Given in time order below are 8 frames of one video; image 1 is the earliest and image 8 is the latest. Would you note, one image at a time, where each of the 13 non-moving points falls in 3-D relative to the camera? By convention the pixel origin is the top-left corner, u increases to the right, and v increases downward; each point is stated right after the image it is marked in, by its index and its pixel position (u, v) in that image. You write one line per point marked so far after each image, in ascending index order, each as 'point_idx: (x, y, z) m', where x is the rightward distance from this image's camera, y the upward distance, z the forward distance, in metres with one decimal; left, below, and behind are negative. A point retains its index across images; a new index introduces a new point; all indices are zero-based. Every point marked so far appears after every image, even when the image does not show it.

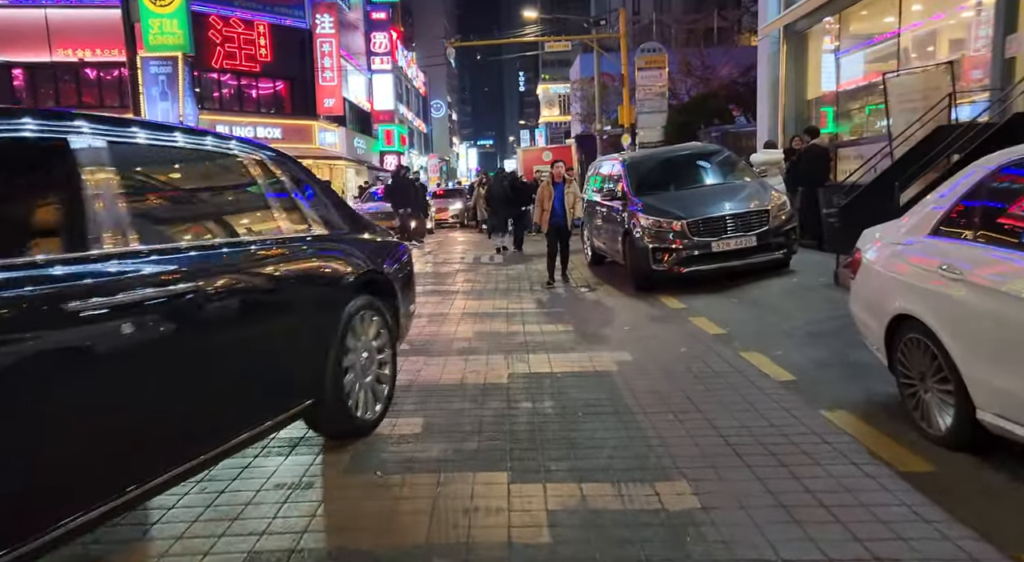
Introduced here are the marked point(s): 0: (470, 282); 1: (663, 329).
0: (-0.6, 0.0, +12.3) m
1: (+1.5, -0.5, +7.5) m
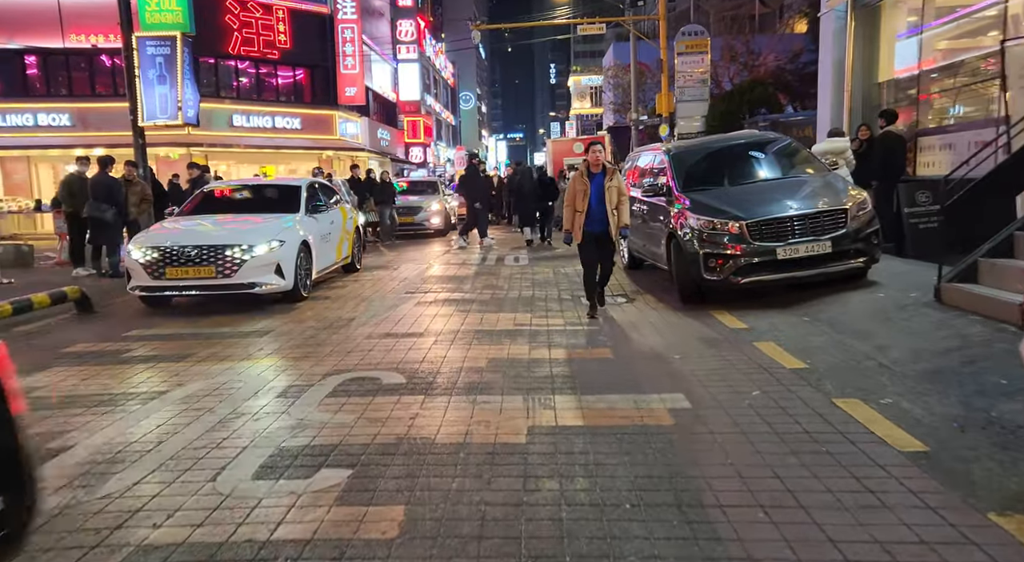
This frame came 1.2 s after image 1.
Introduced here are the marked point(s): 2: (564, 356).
0: (-0.3, -0.1, +10.9) m
1: (+1.7, -0.6, +6.0) m
2: (+0.4, -0.6, +6.4) m
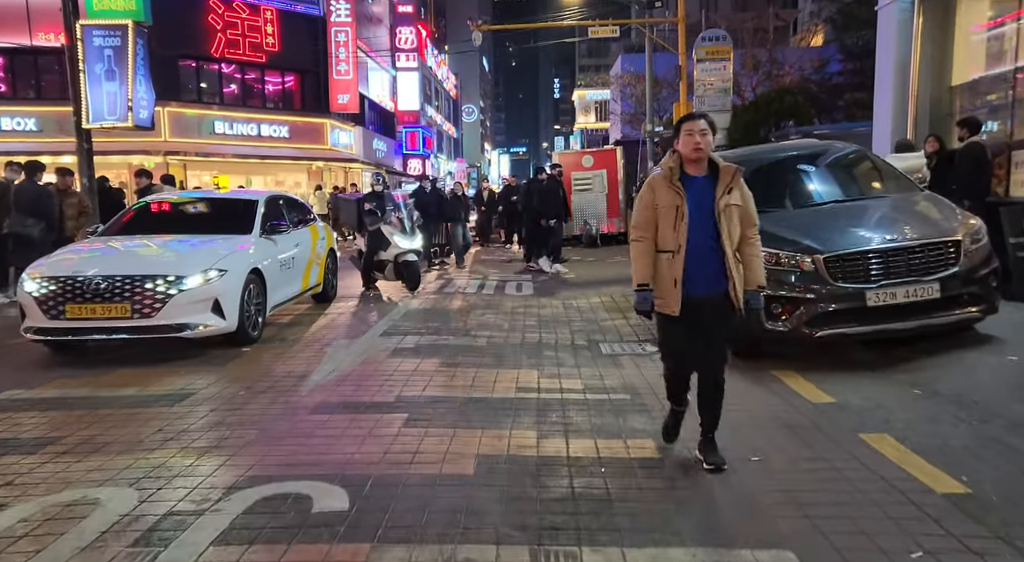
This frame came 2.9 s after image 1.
0: (-0.3, -0.5, +8.9) m
1: (+1.7, -1.0, +4.1) m
2: (+0.4, -1.0, +4.4) m
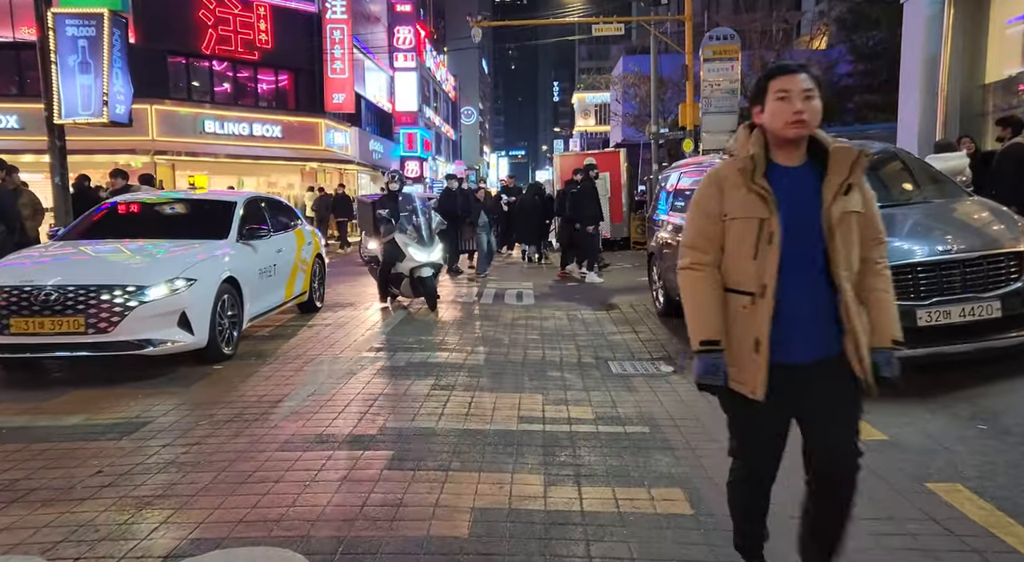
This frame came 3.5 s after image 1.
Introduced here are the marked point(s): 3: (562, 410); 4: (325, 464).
0: (-0.3, -0.6, +8.2) m
1: (+1.7, -1.1, +3.3) m
2: (+0.5, -1.1, +3.7) m
3: (+0.3, -0.9, +5.5) m
4: (-1.0, -1.0, +4.3) m
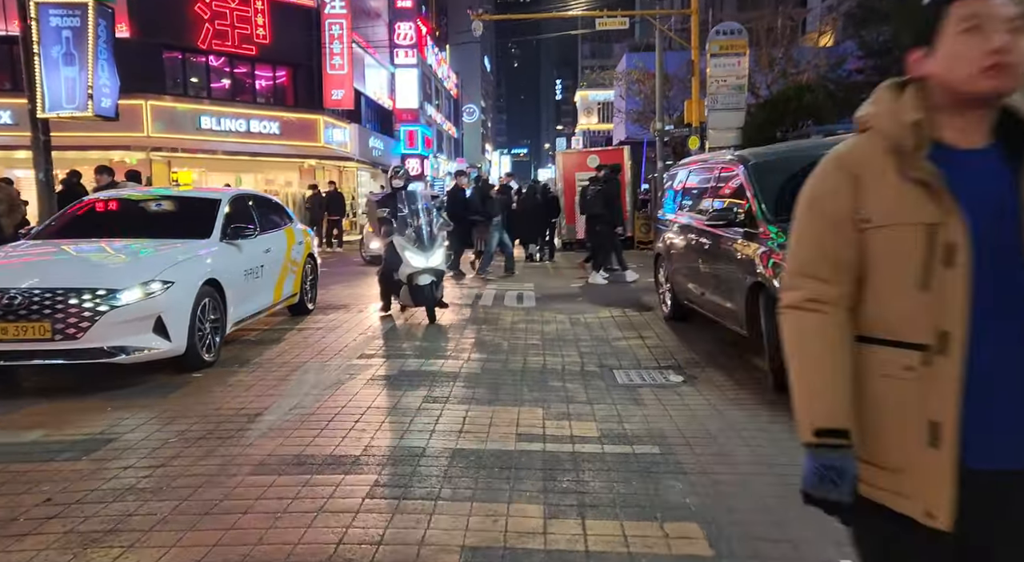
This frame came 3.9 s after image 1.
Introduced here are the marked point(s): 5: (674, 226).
0: (-0.3, -0.7, +7.8) m
1: (+1.6, -1.1, +2.9) m
2: (+0.4, -1.1, +3.2) m
3: (+0.3, -1.0, +5.1) m
4: (-1.1, -1.0, +3.9) m
5: (+1.9, +0.7, +9.1) m
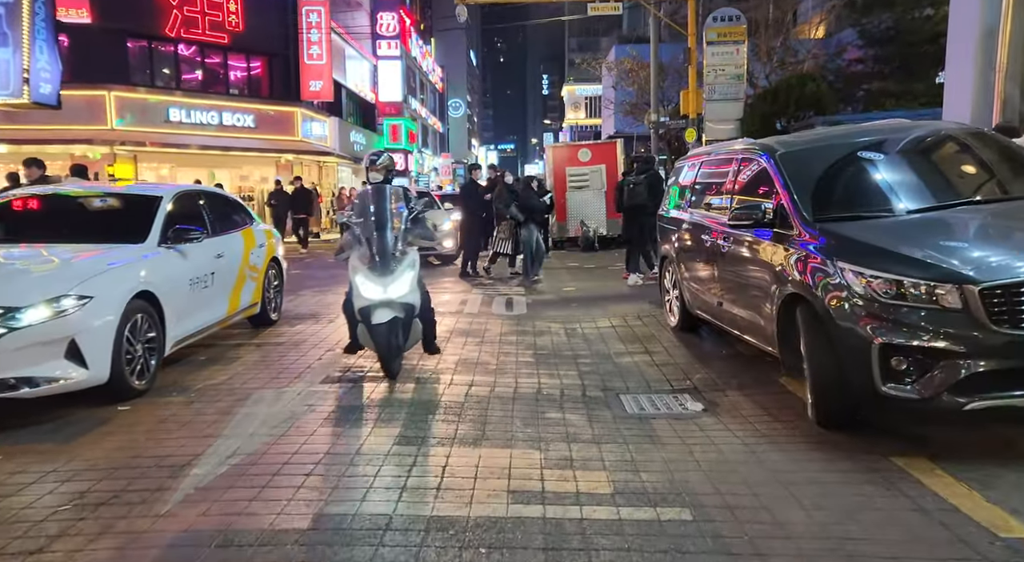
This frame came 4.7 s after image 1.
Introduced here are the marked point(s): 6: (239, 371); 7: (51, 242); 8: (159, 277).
0: (-0.4, -0.7, +6.7) m
1: (+1.6, -1.2, +1.9) m
2: (+0.4, -1.2, +2.2) m
3: (+0.3, -1.0, +4.1) m
4: (-1.1, -1.1, +2.8) m
5: (+1.8, +0.6, +8.2) m
6: (-2.3, -0.7, +6.4) m
7: (-3.7, +0.3, +6.3) m
8: (-2.7, 0.0, +5.9) m
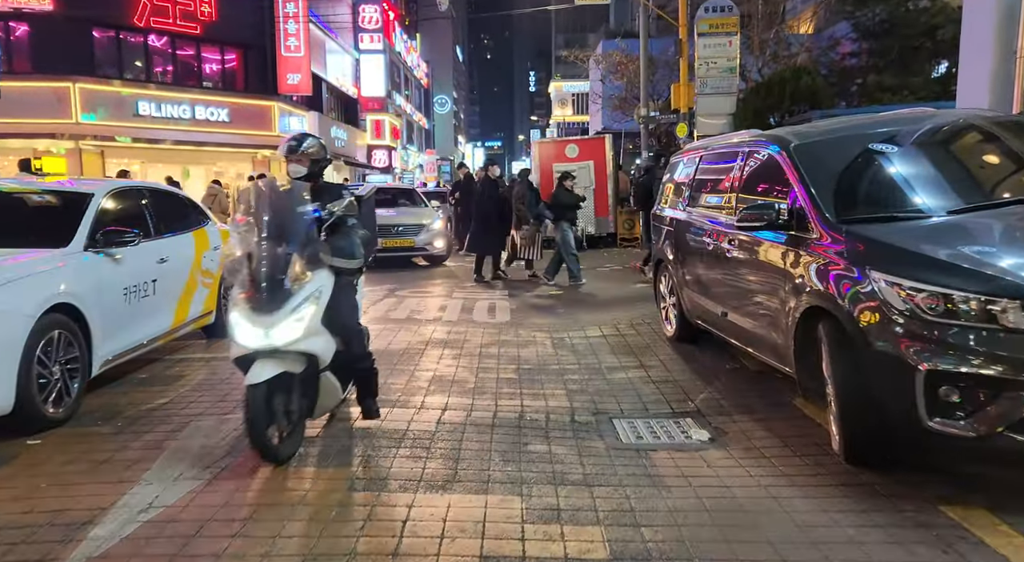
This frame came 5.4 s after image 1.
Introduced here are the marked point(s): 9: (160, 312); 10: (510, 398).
0: (-0.5, -0.8, +6.0) m
1: (+1.6, -1.3, +1.2) m
2: (+0.3, -1.3, +1.5) m
3: (+0.2, -1.1, +3.4) m
4: (-1.2, -1.2, +2.1) m
5: (+1.6, +0.5, +7.4) m
6: (-2.4, -0.8, +5.6) m
7: (-3.9, +0.3, +5.5) m
8: (-2.9, 0.0, +5.2) m
9: (-2.9, -0.2, +6.3) m
10: (0.0, -0.9, +5.7) m
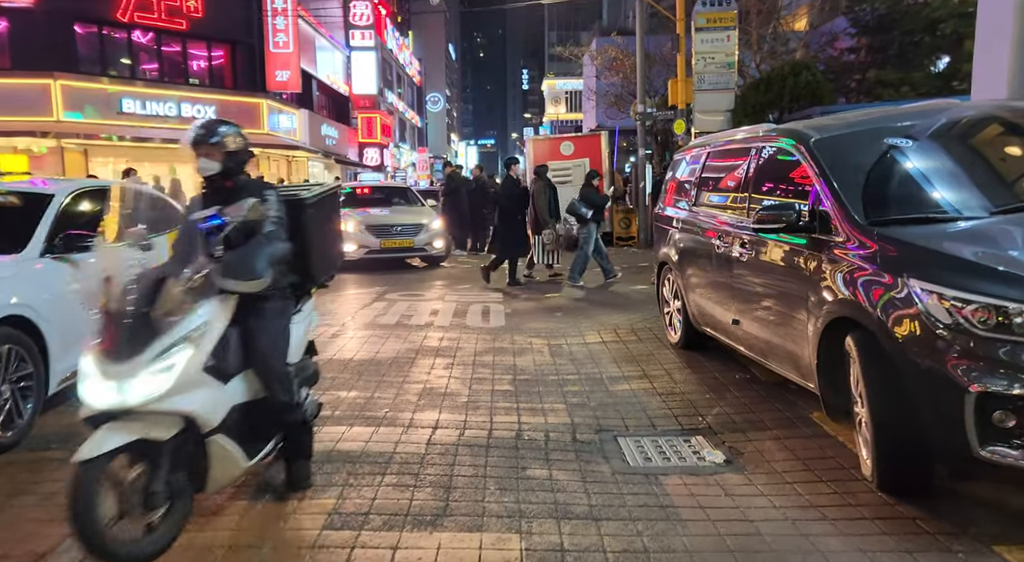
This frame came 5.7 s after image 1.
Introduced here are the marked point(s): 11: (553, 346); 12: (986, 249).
0: (-0.5, -0.9, +5.6) m
1: (+1.6, -1.3, +0.8) m
2: (+0.3, -1.3, +1.1) m
3: (+0.2, -1.2, +2.9) m
4: (-1.2, -1.3, +1.7) m
5: (+1.6, +0.5, +7.0) m
6: (-2.5, -0.9, +5.2) m
7: (-3.9, +0.2, +5.0) m
8: (-2.9, -0.1, +4.7) m
9: (-2.9, -0.3, +5.8) m
10: (0.0, -0.9, +5.3) m
11: (+0.4, -0.6, +7.4) m
12: (+2.2, +0.1, +3.5) m
